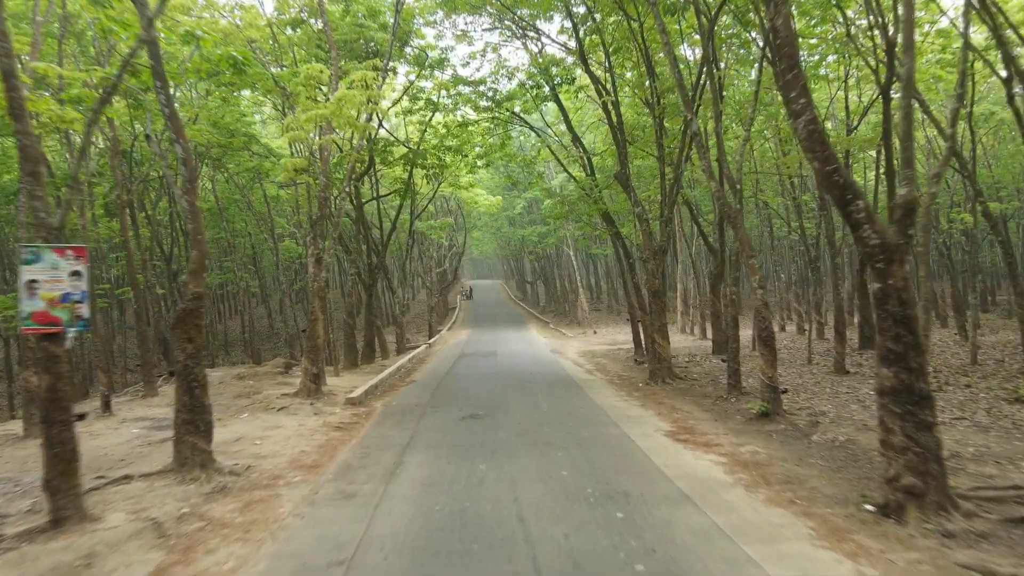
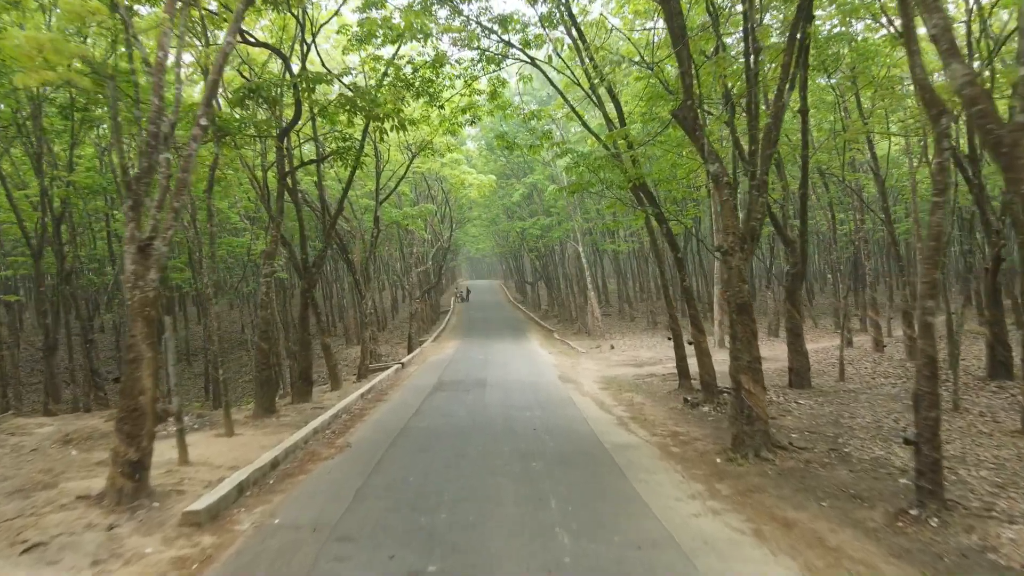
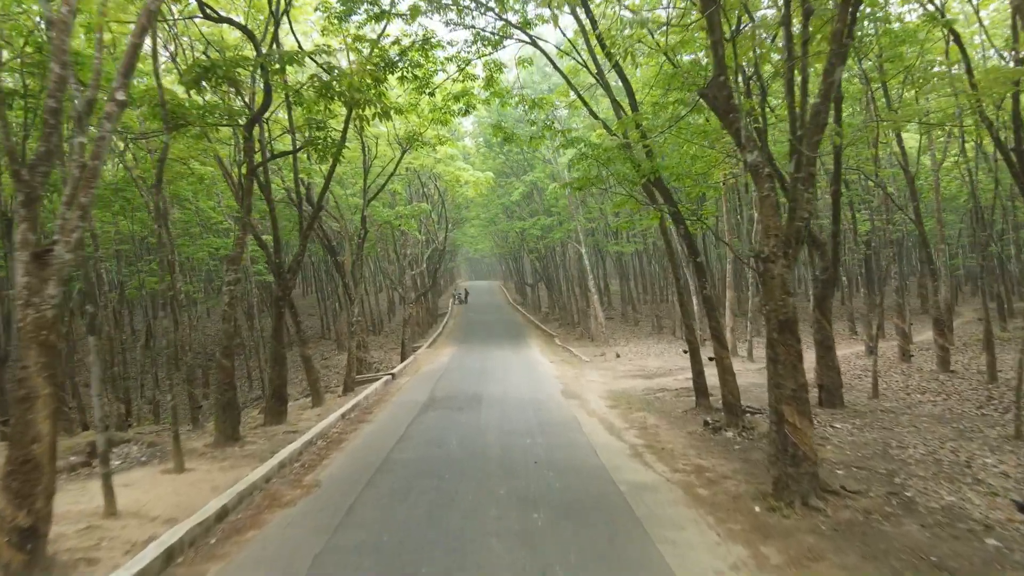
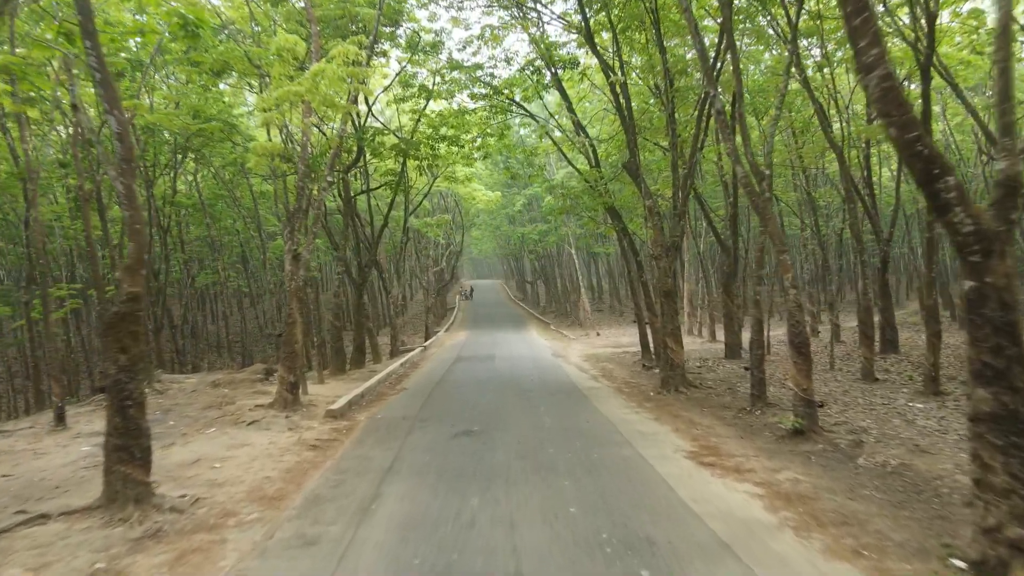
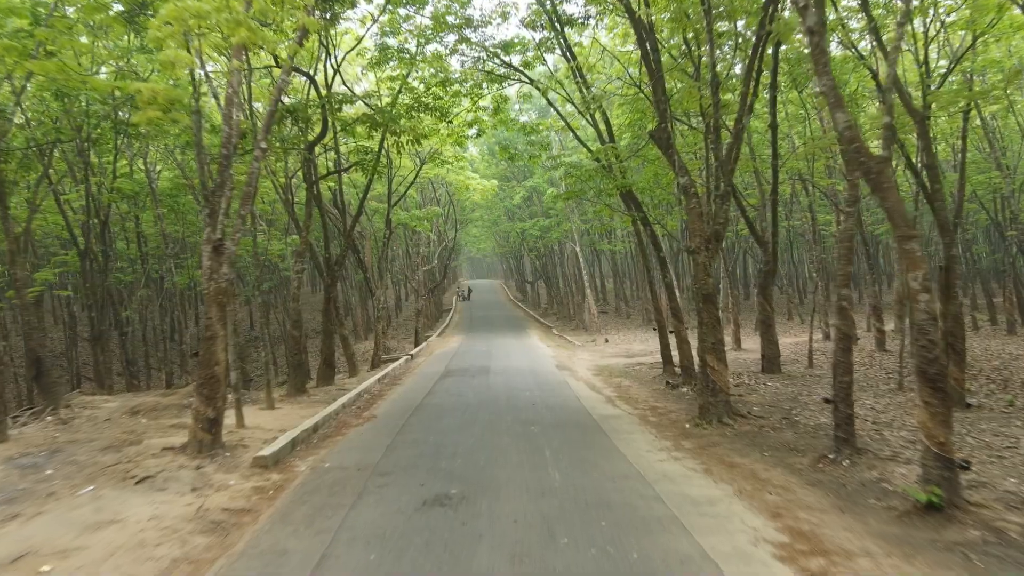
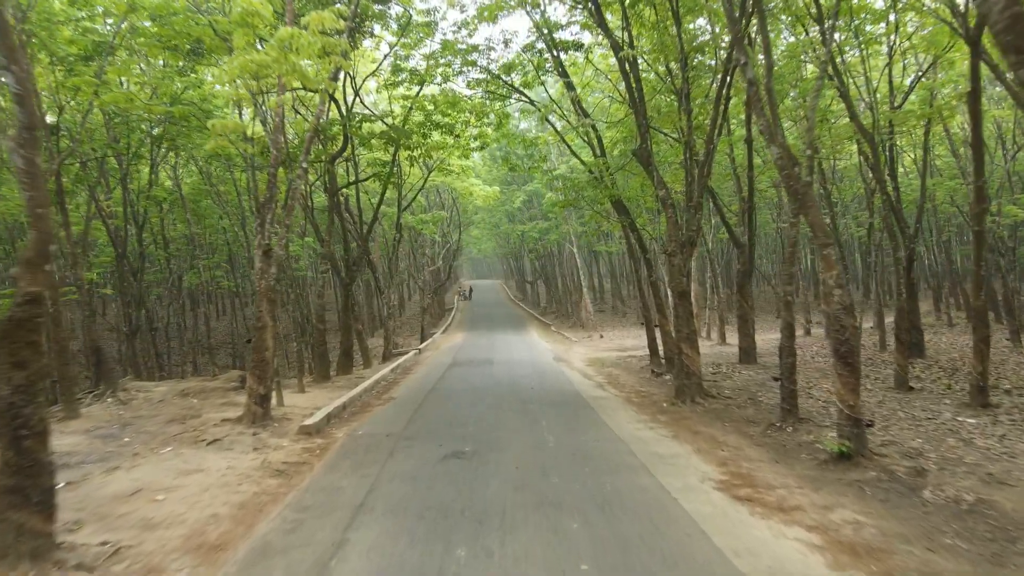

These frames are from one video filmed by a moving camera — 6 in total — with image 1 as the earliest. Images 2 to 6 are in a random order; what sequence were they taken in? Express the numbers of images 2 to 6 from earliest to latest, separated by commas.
4, 6, 5, 2, 3
